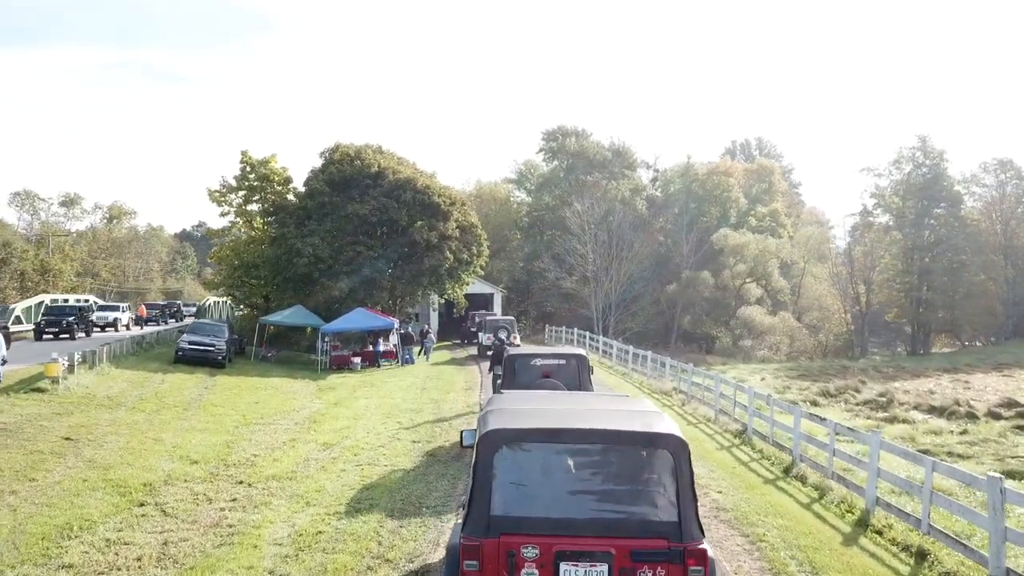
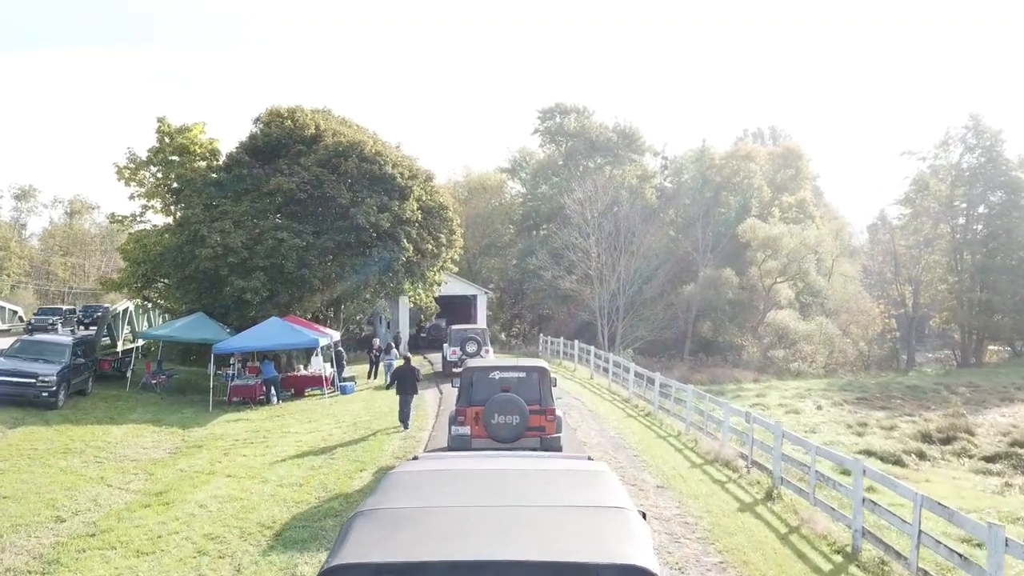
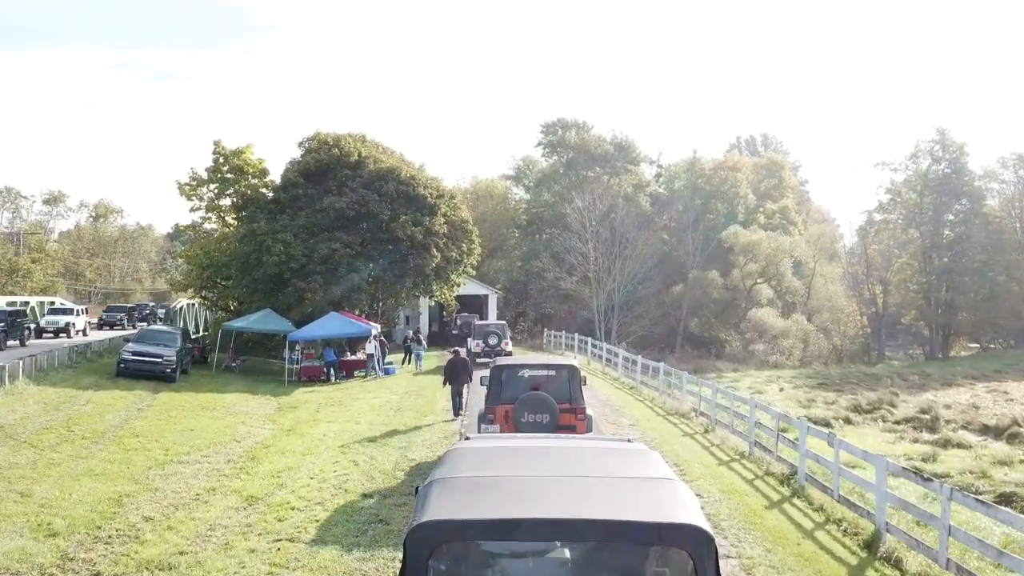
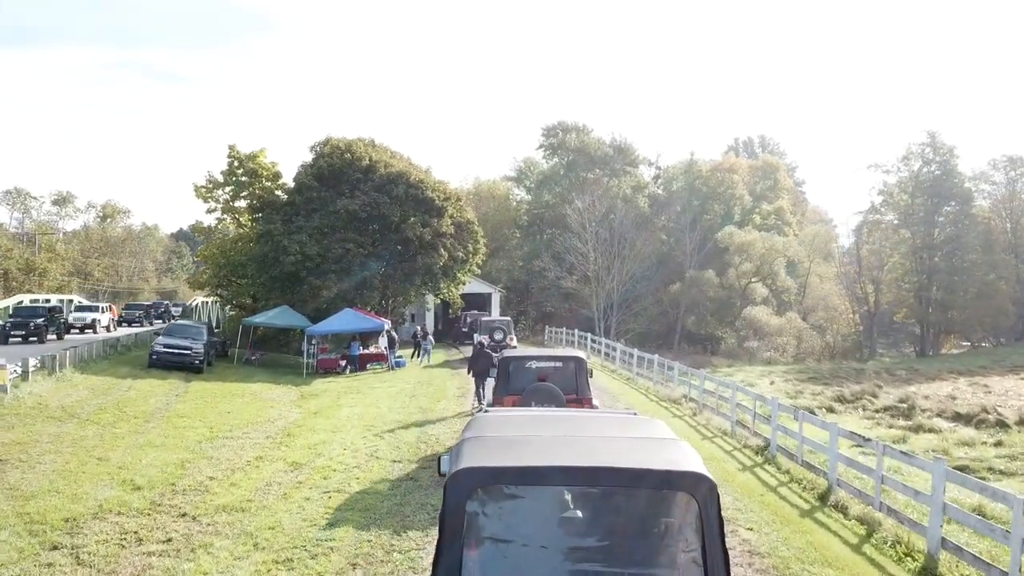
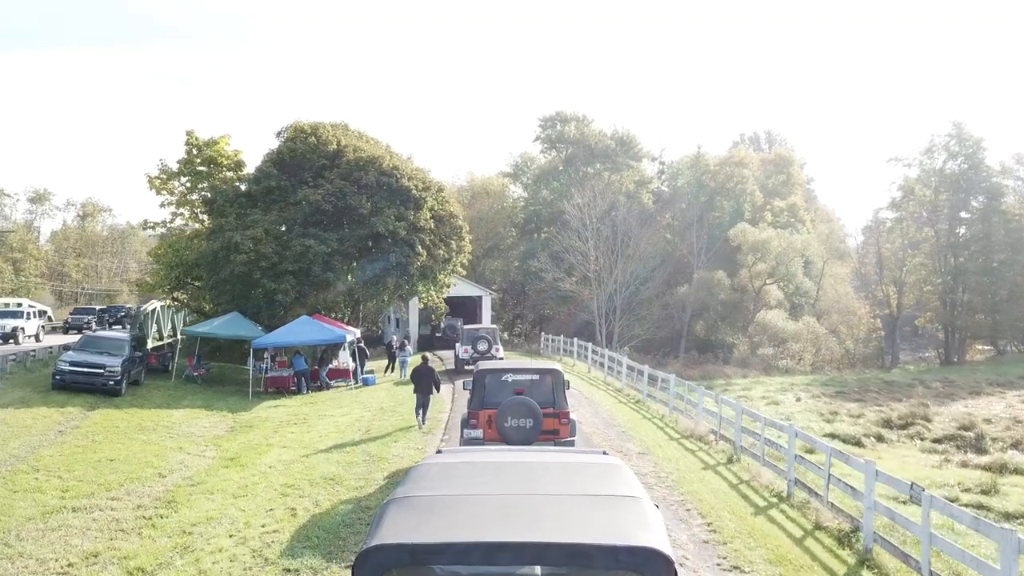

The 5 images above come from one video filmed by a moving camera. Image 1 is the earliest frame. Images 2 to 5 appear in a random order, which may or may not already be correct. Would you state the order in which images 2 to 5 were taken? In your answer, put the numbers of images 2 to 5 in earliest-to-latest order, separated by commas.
4, 3, 5, 2
